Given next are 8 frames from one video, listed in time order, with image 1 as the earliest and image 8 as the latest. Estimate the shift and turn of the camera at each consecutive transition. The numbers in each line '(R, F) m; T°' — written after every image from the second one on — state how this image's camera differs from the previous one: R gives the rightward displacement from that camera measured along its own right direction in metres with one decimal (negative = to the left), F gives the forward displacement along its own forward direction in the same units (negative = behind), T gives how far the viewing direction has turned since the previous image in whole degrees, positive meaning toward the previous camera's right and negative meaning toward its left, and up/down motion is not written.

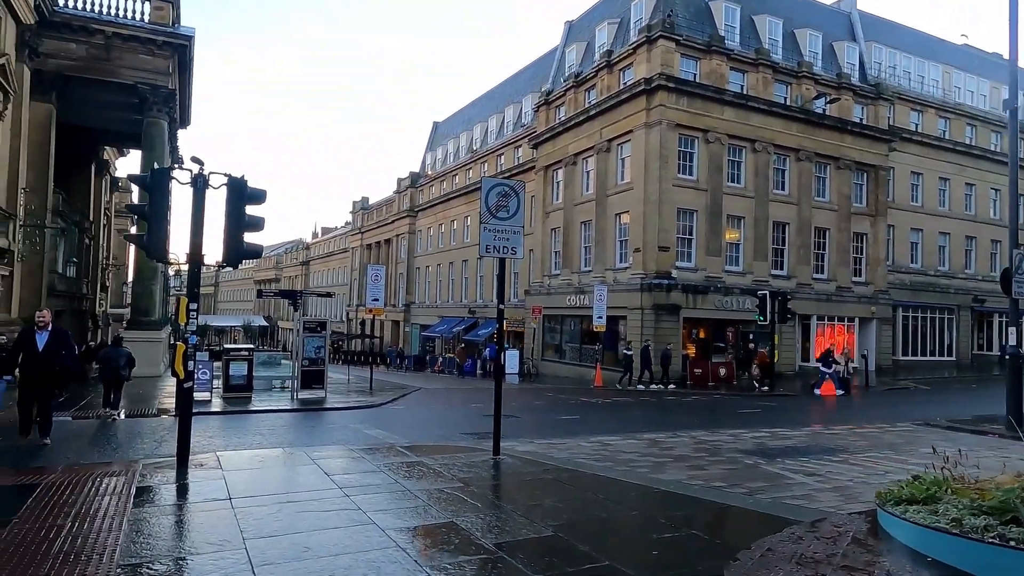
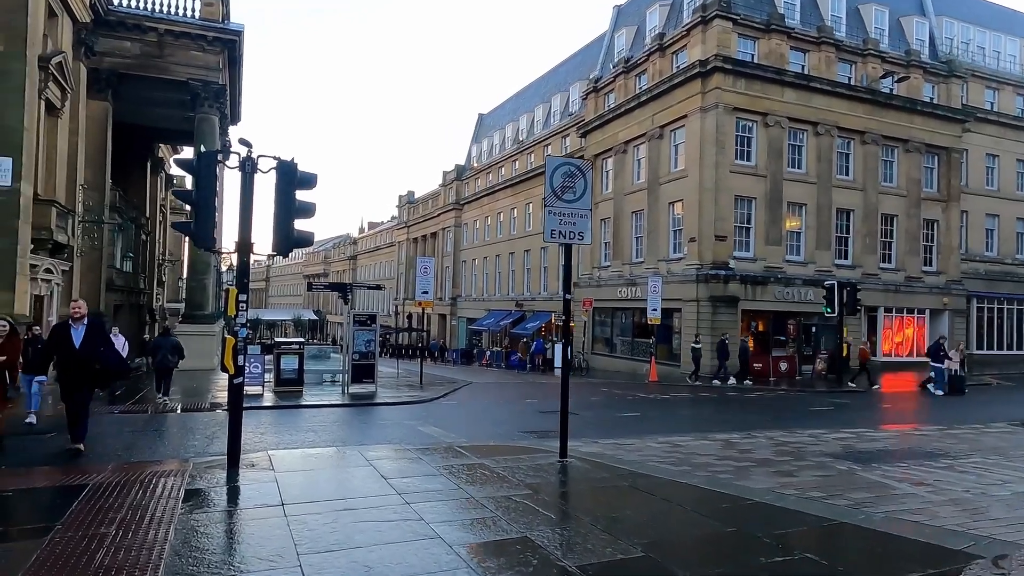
(-0.3, +0.6) m; -4°
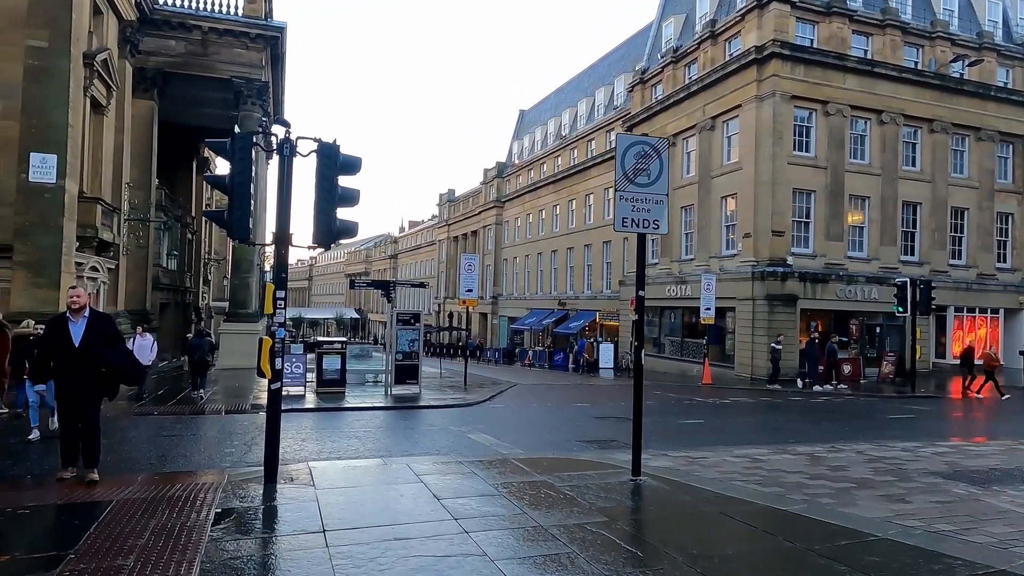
(-0.3, +0.8) m; -3°
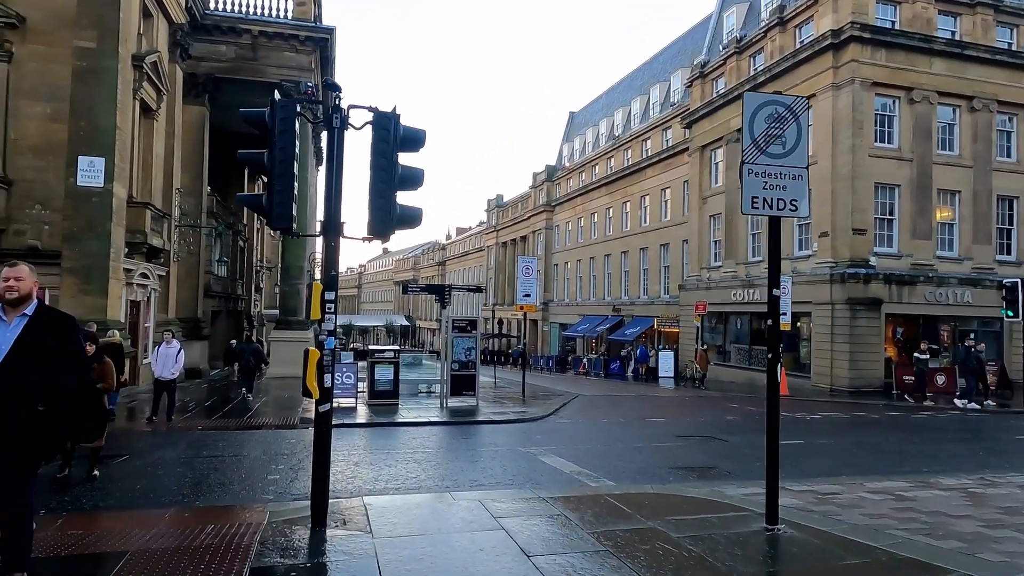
(-0.4, +1.2) m; -4°
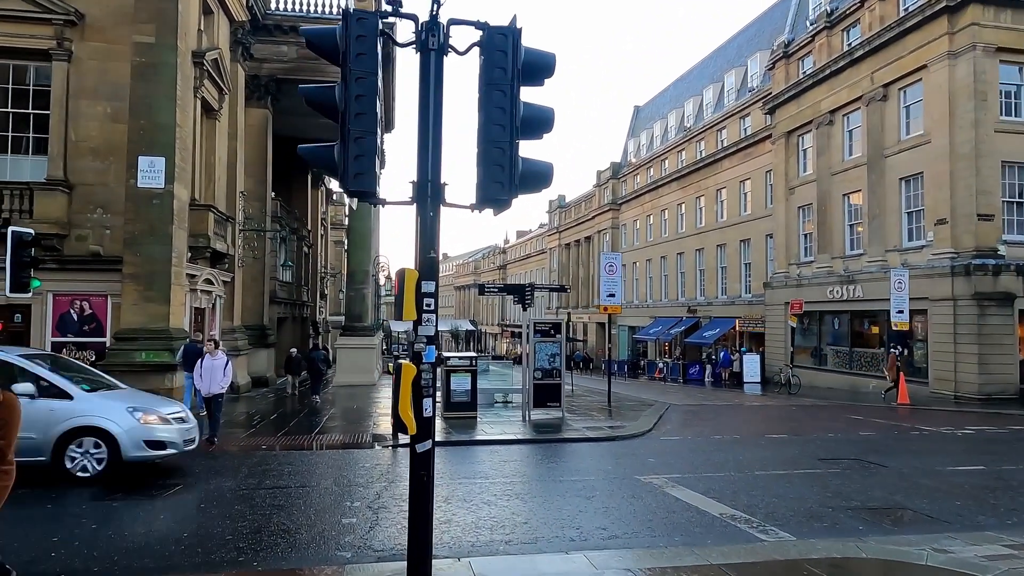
(-0.6, +1.6) m; -5°
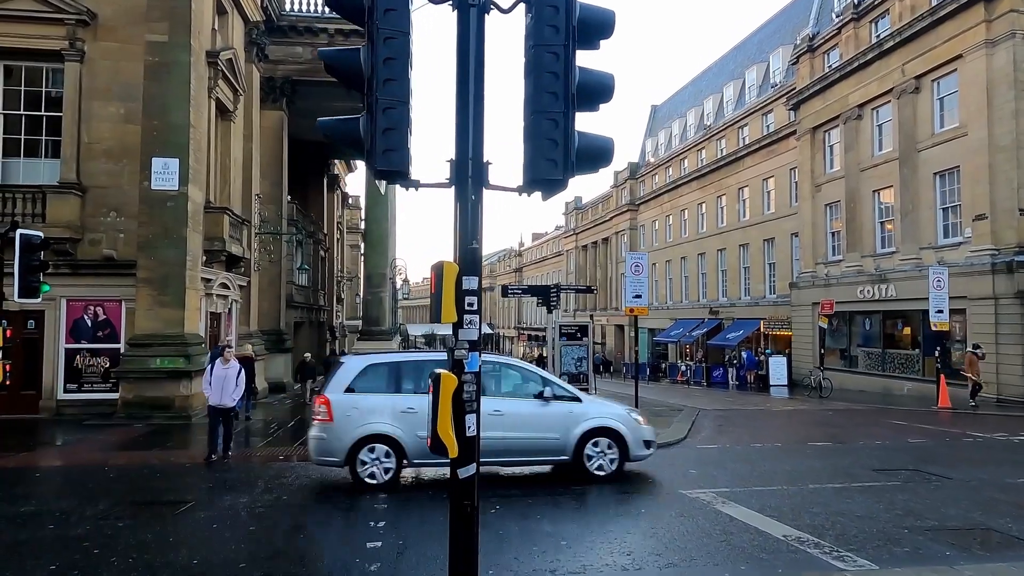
(-0.2, +0.6) m; -1°
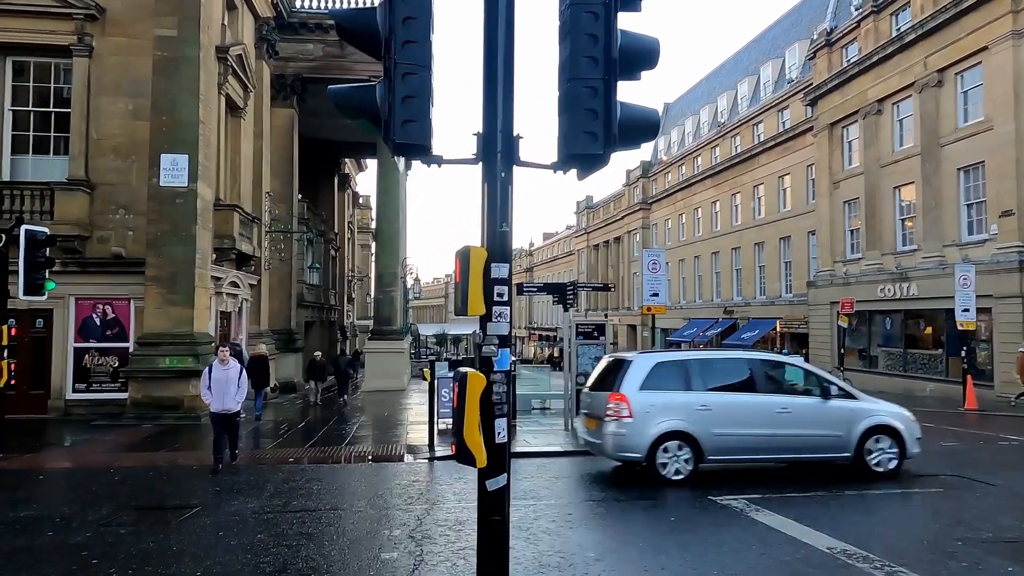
(-0.1, +0.3) m; -1°
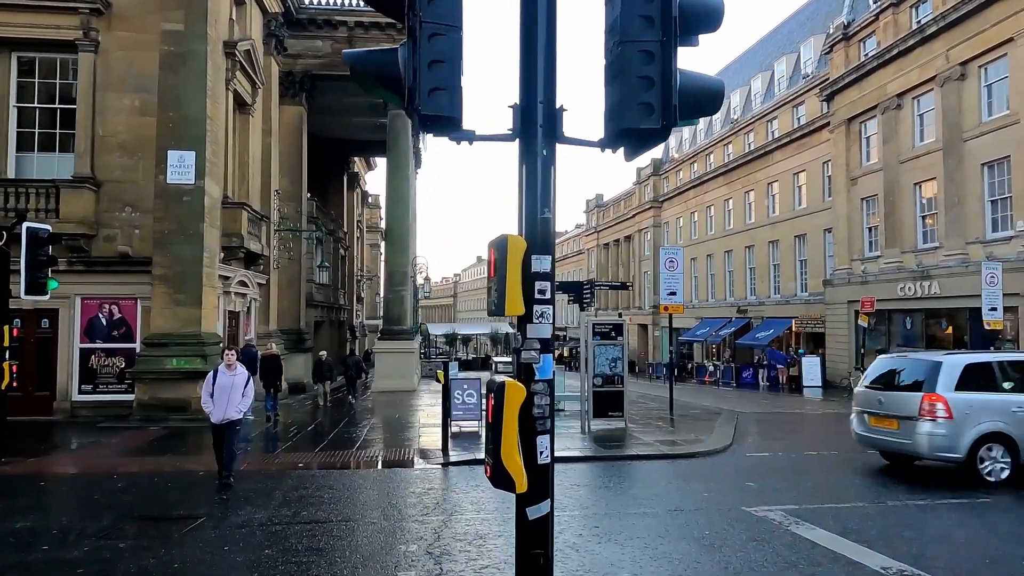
(-0.1, +0.4) m; -1°
